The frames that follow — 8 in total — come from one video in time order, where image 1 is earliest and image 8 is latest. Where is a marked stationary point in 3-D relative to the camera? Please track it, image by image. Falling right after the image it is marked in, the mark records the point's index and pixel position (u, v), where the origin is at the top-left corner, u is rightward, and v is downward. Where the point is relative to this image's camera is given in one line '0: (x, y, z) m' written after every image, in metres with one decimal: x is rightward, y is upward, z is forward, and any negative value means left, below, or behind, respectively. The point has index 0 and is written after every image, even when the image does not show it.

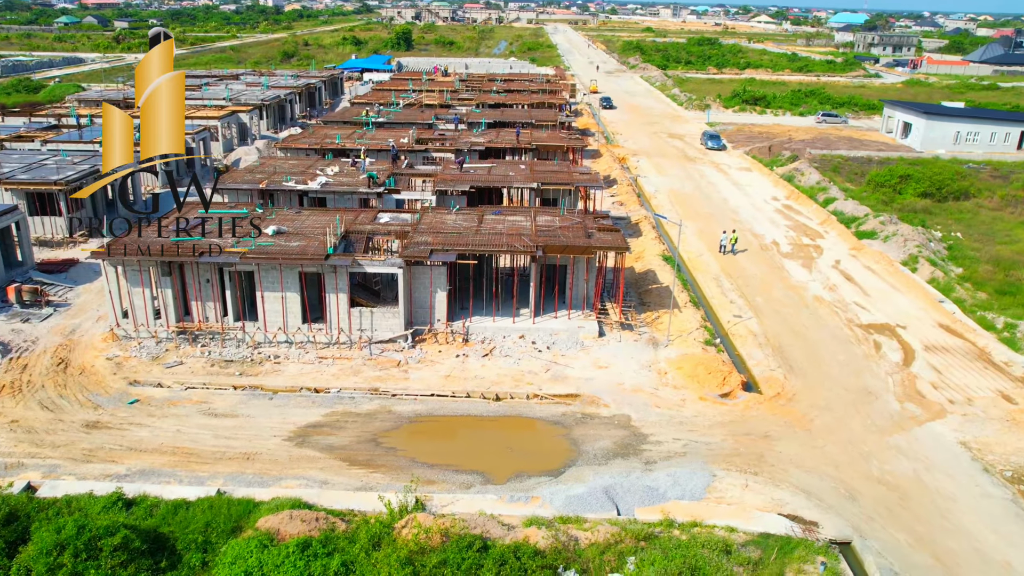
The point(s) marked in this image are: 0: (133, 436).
0: (-5.7, -2.2, +12.4) m
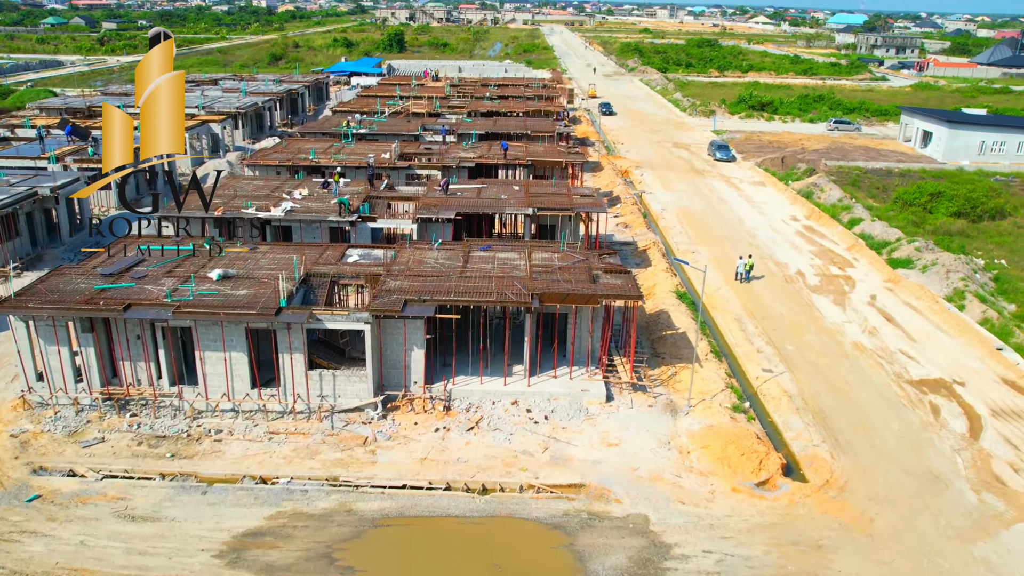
0: (-5.8, -3.1, +9.8) m
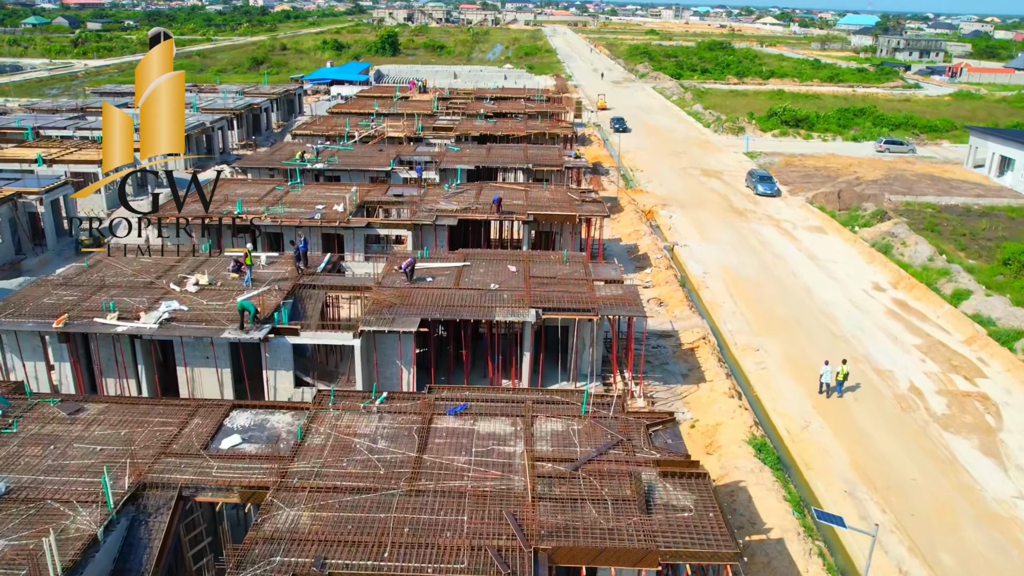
0: (-6.0, -5.3, +3.7) m
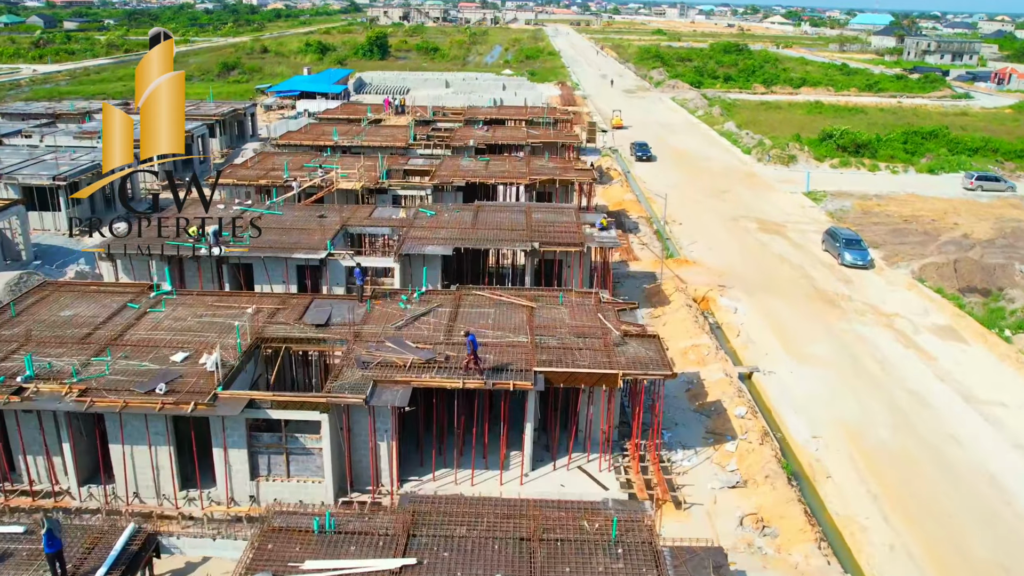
0: (-6.0, -8.0, -4.0) m
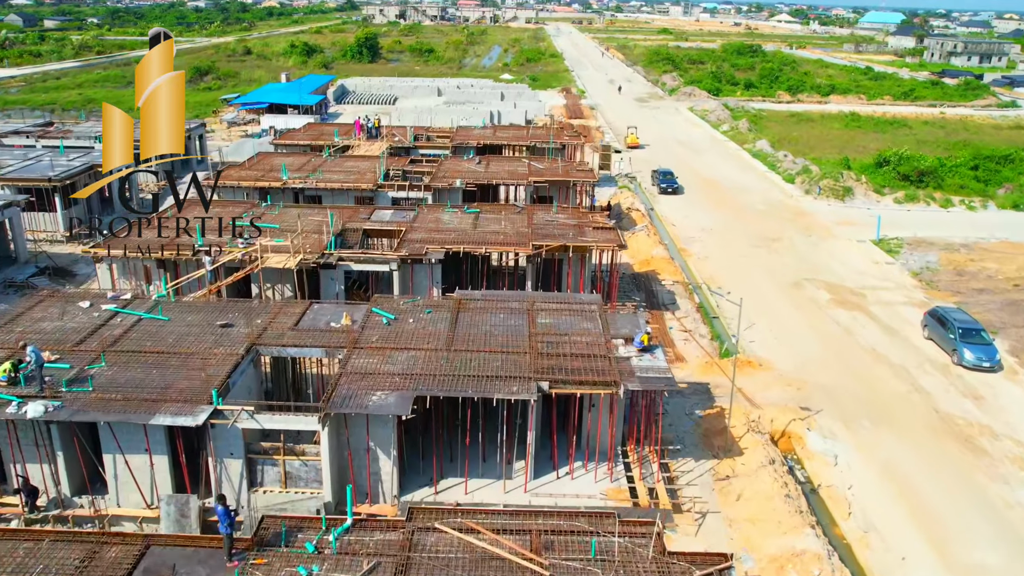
0: (-6.1, -10.2, -9.8) m
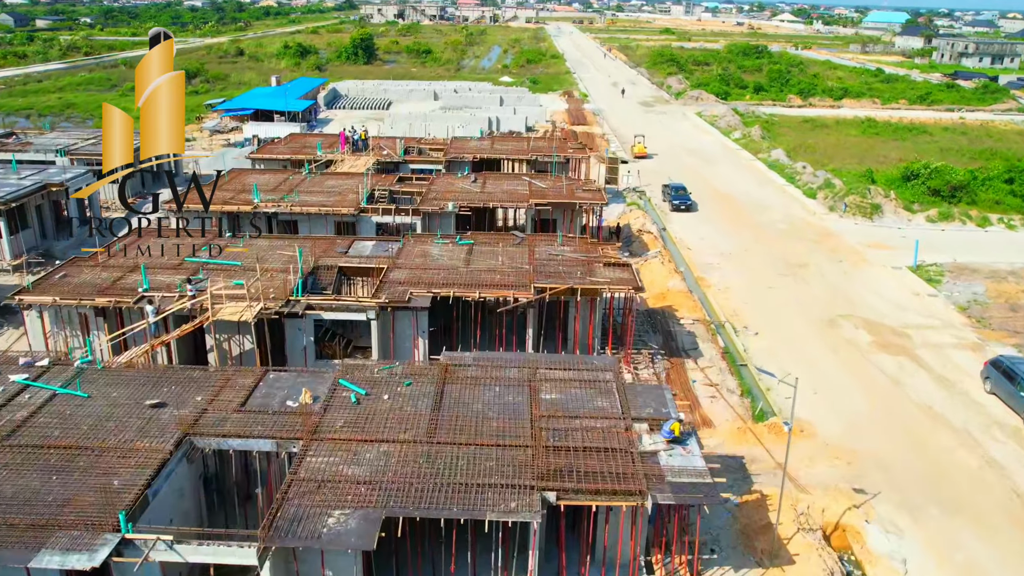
0: (-6.1, -11.0, -12.1) m
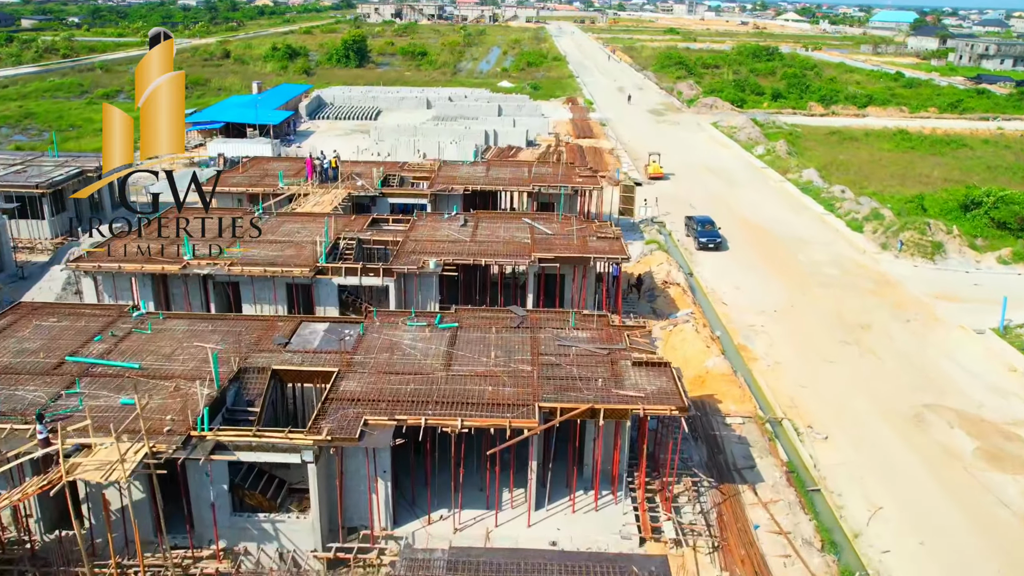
0: (-6.2, -12.6, -16.0) m
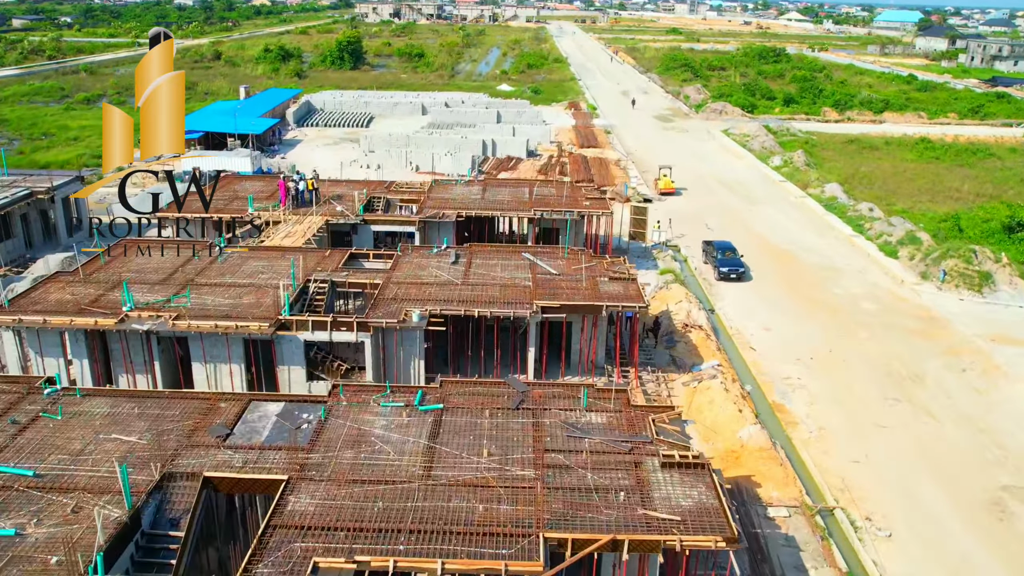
0: (-6.2, -13.5, -18.3) m
